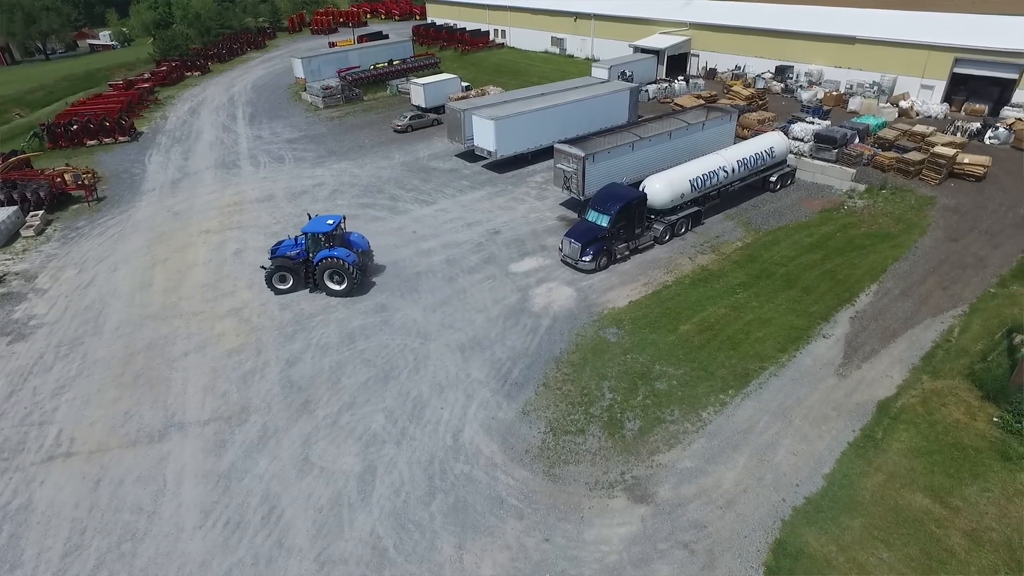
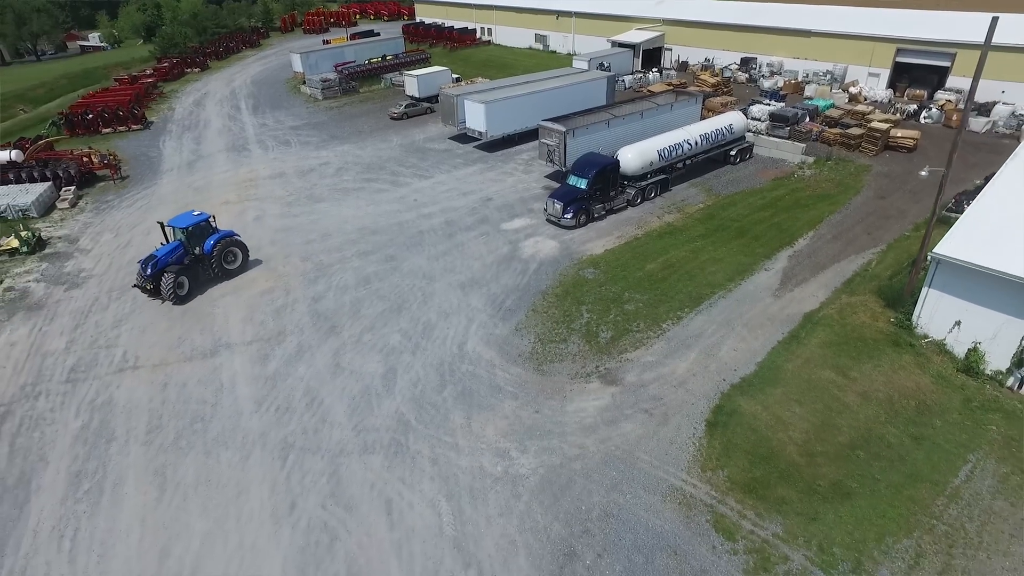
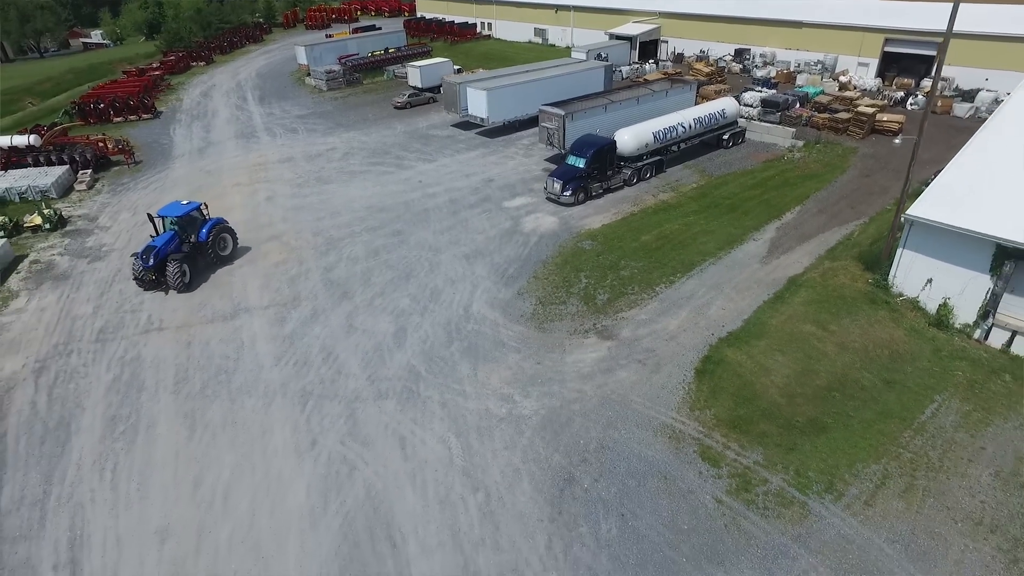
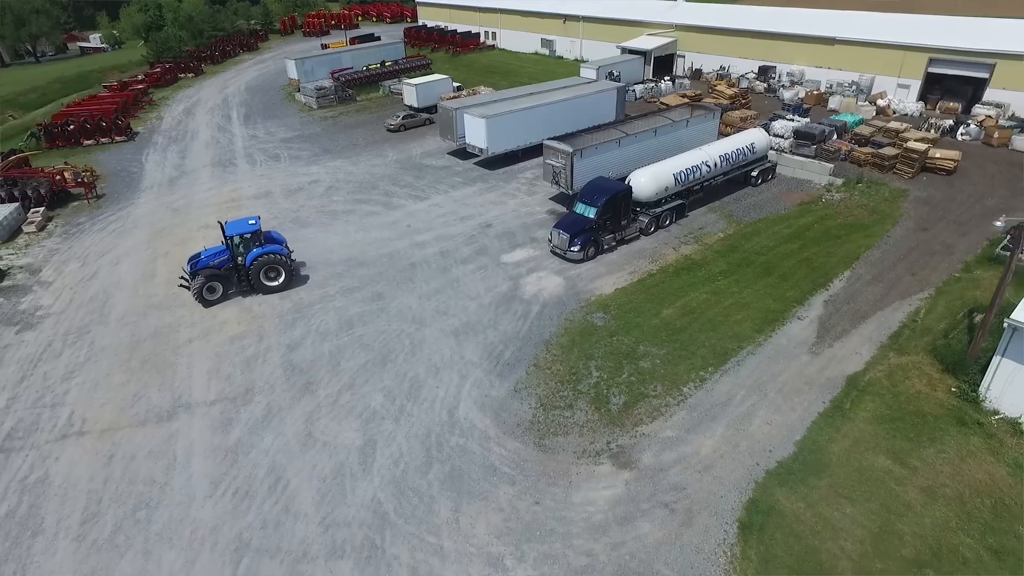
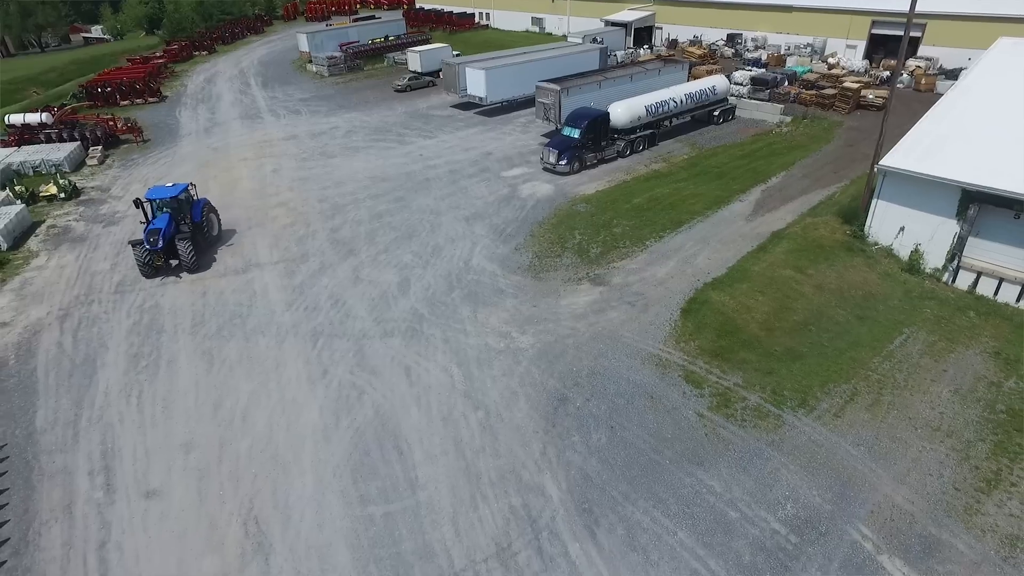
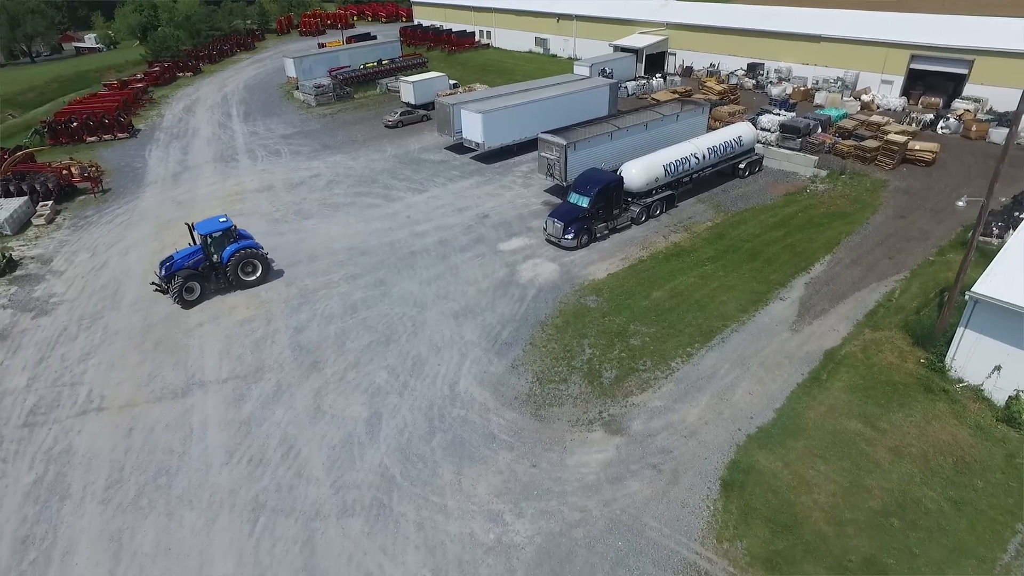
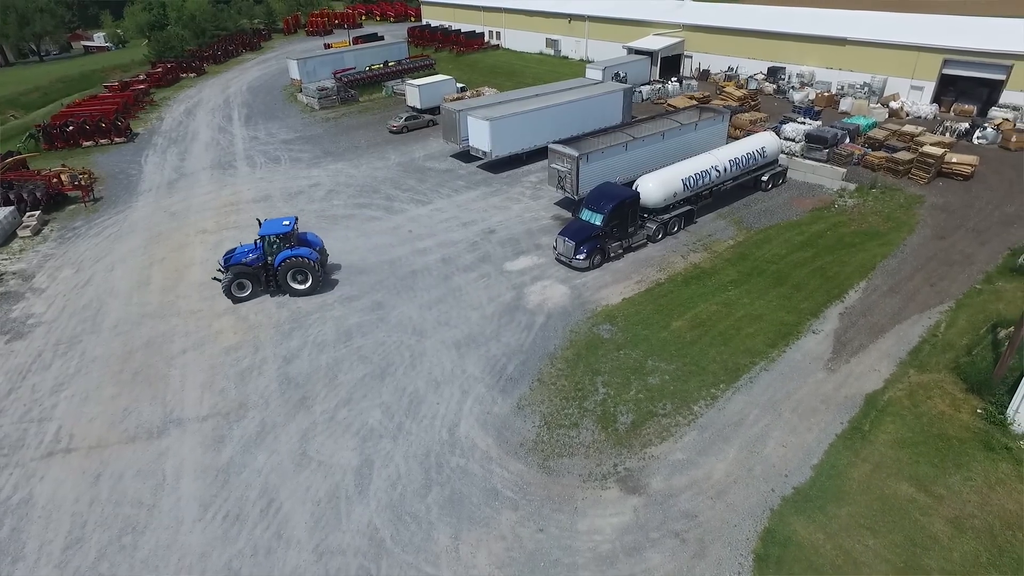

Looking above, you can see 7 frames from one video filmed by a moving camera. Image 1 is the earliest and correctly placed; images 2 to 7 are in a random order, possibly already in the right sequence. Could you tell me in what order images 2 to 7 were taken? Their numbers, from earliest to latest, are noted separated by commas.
7, 4, 6, 2, 3, 5
